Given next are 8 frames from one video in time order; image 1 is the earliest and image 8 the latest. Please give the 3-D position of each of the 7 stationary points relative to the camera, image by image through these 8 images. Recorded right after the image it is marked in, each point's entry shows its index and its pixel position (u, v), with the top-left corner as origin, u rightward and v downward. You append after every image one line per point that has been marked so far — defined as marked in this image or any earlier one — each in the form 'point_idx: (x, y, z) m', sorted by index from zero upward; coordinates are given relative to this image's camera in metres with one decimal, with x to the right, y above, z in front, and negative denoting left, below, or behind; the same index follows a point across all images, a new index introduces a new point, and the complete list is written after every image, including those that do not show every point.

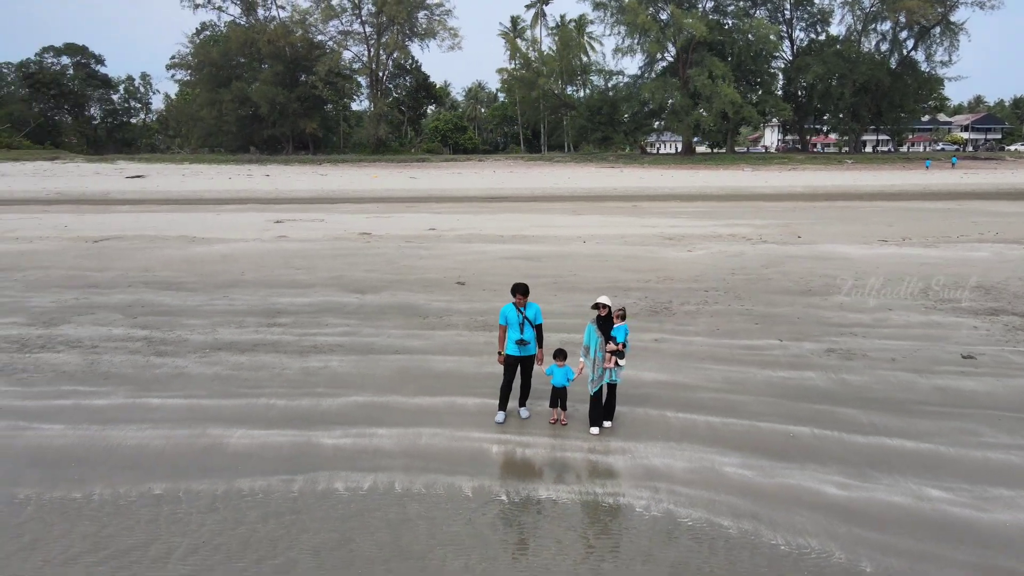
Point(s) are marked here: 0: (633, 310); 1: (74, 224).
0: (+1.5, -0.3, +8.7) m
1: (-9.4, +1.4, +16.2) m
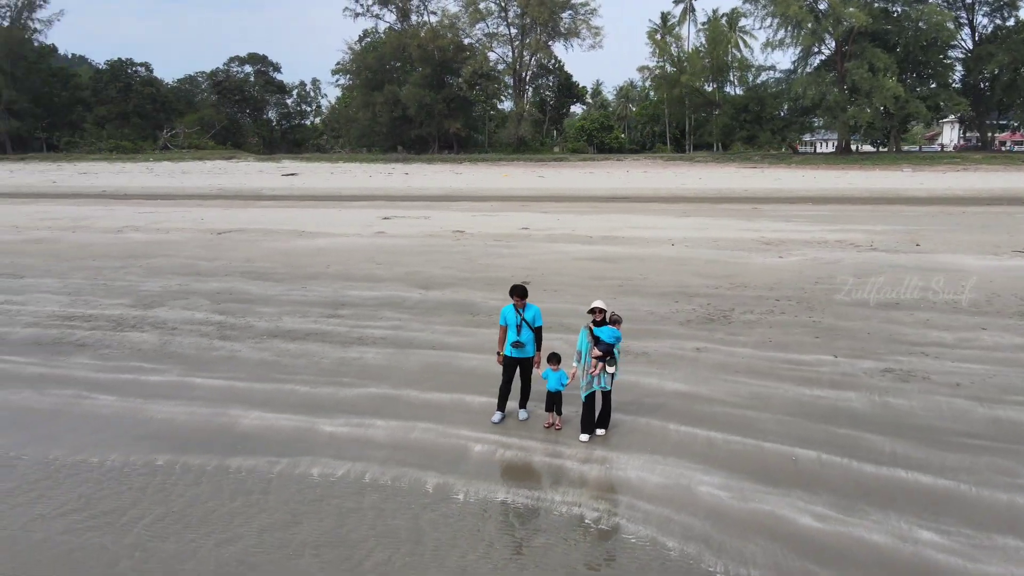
0: (+2.0, -0.4, +8.4) m
1: (-7.1, +1.7, +17.9) m
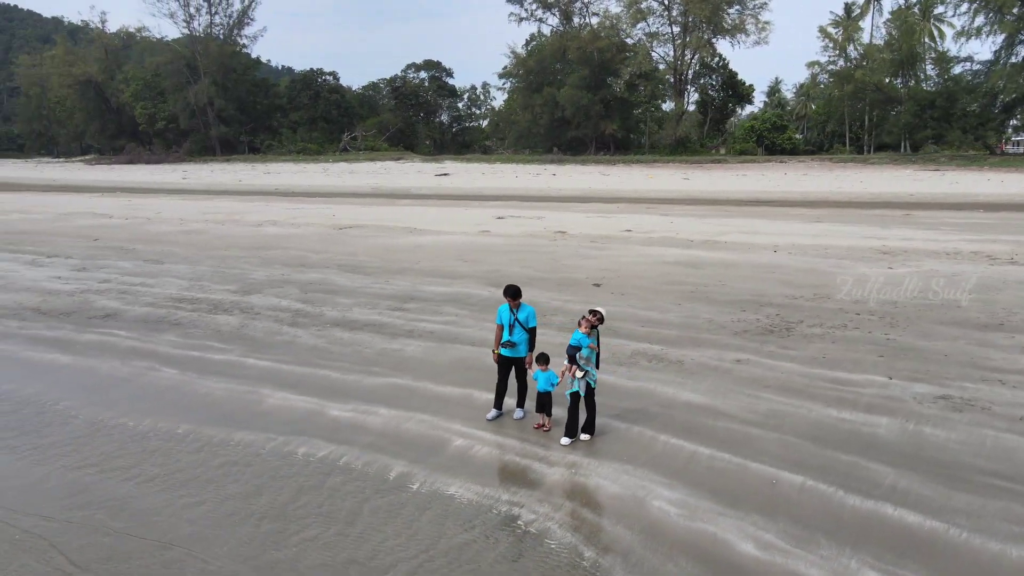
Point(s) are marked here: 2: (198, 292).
0: (+2.5, -0.5, +7.9) m
1: (-4.2, +1.9, +19.2) m
2: (-4.6, -0.1, +10.7) m
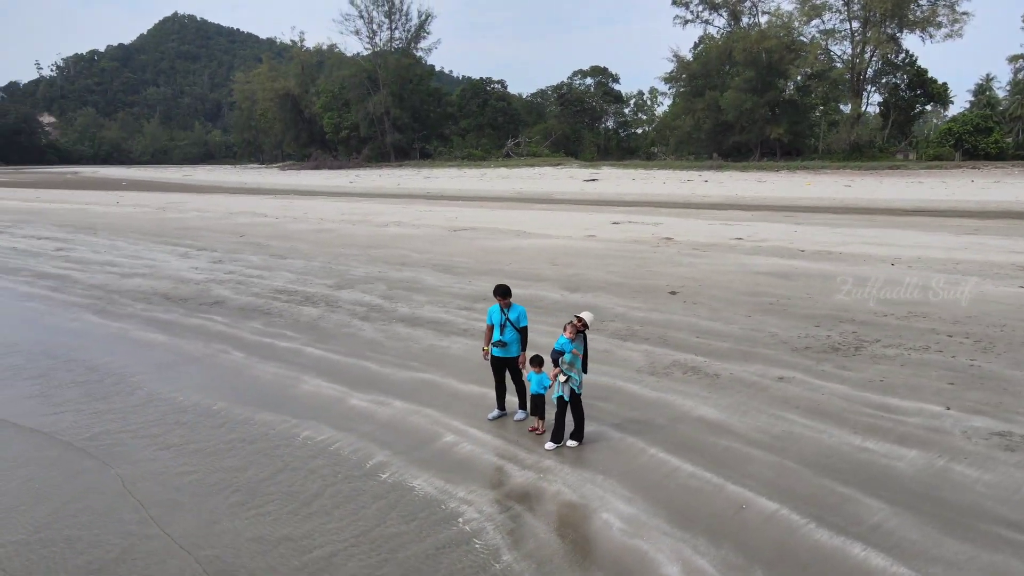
0: (+3.0, -0.6, +7.3) m
1: (-1.0, +1.9, +19.8) m
2: (-3.3, 0.0, +11.6) m
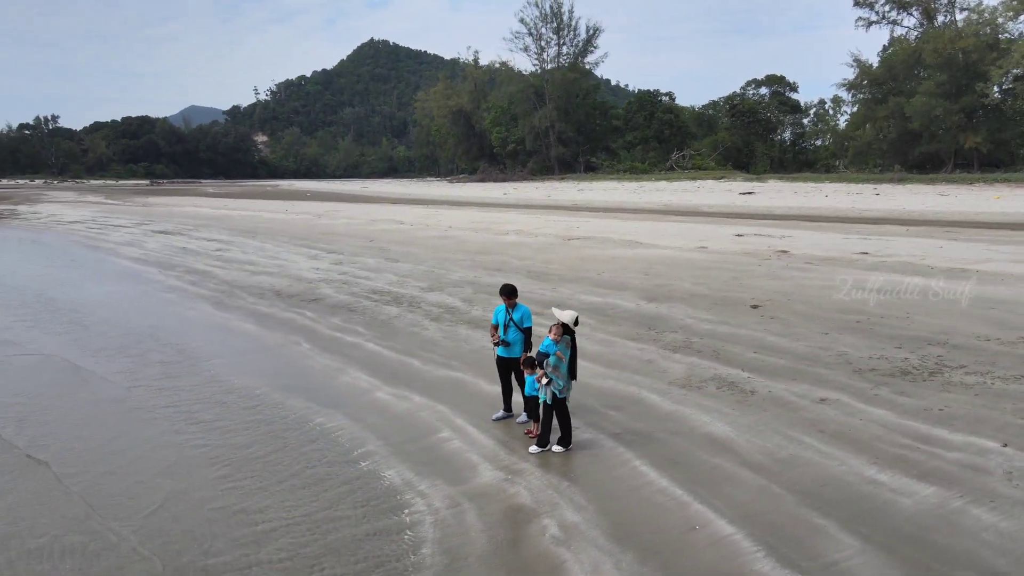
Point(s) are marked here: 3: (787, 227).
0: (+3.3, -0.7, +6.6) m
1: (+2.2, +1.6, +19.7) m
2: (-1.9, 0.0, +12.1) m
3: (+7.2, +1.7, +19.7) m
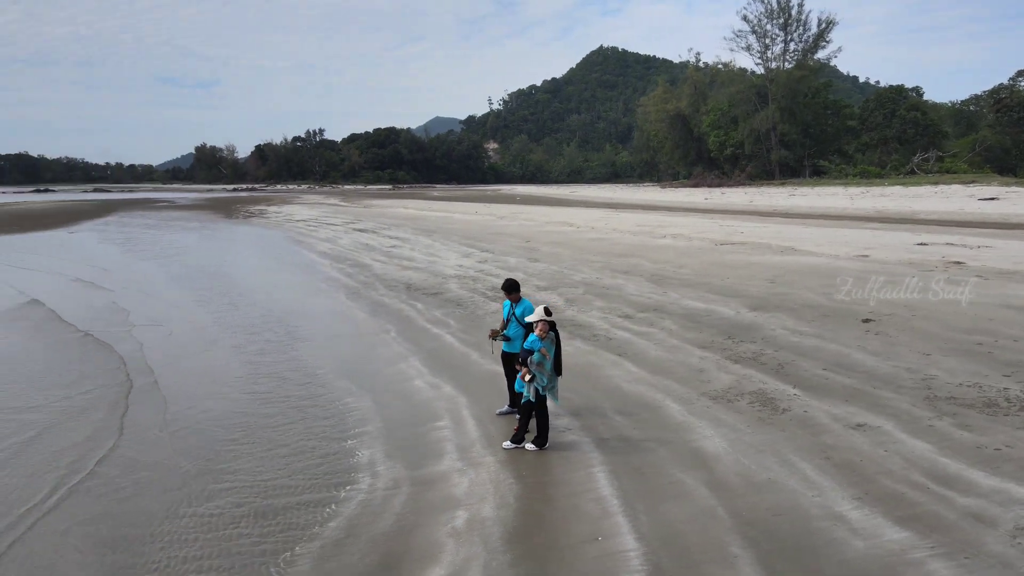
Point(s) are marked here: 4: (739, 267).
0: (+3.4, -0.8, +5.6) m
1: (+6.3, +1.4, +18.4) m
2: (+0.1, 0.0, +12.4) m
3: (+11.0, +1.2, +17.0) m
4: (+3.8, +0.4, +12.5) m
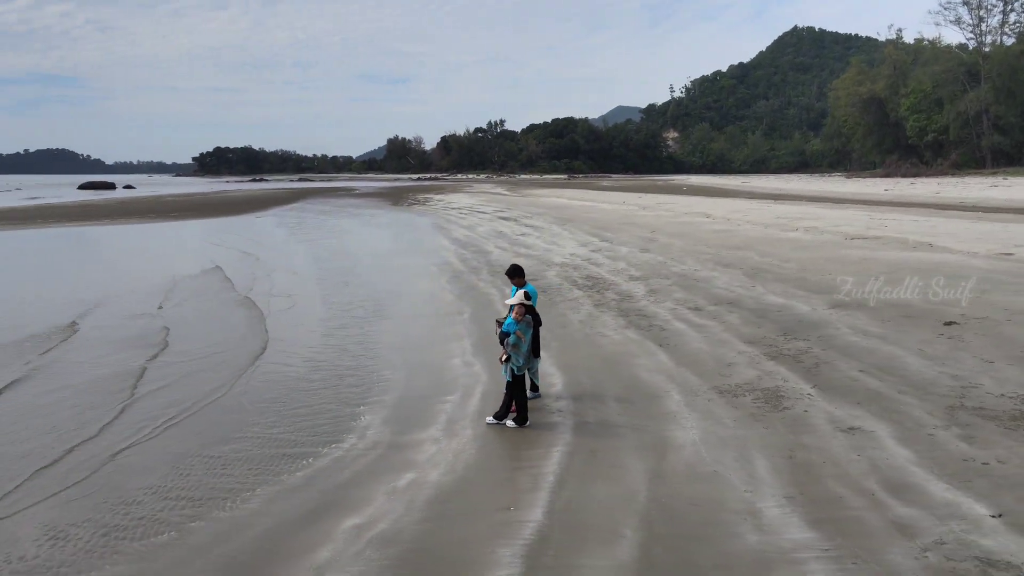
0: (+3.3, -0.8, +5.0) m
1: (+9.1, +1.4, +16.8) m
2: (+1.7, +0.2, +12.4) m
3: (+13.4, +1.1, +14.4) m
4: (+5.4, +0.4, +11.7) m
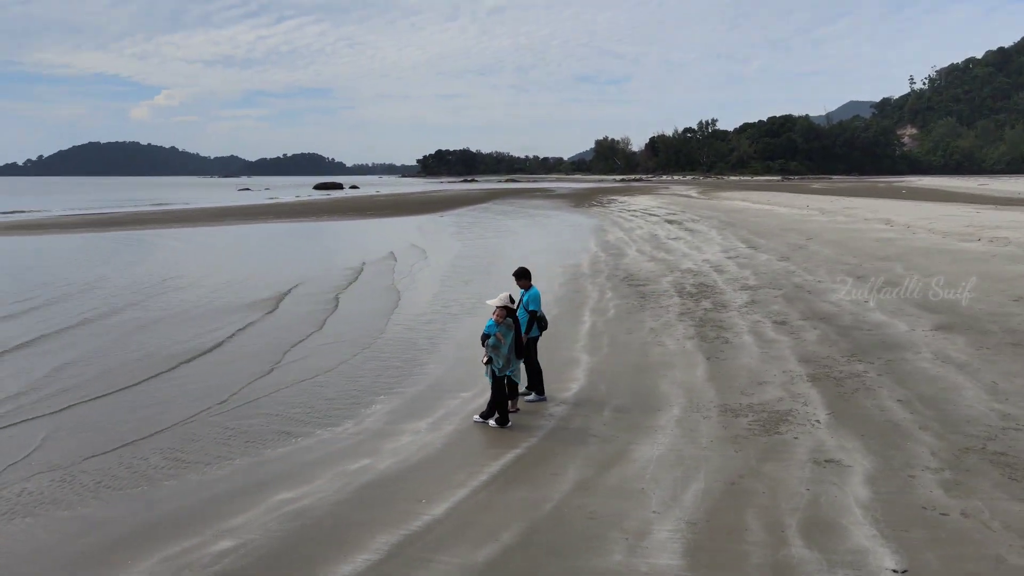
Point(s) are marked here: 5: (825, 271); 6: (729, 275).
0: (+3.0, -1.0, +4.3) m
1: (+11.8, +0.9, +14.1) m
2: (+3.4, +0.1, +11.9) m
3: (+15.3, +0.5, +10.6) m
4: (+6.8, +0.1, +10.2) m
5: (+5.1, +0.3, +12.4) m
6: (+3.7, +0.2, +12.7) m
